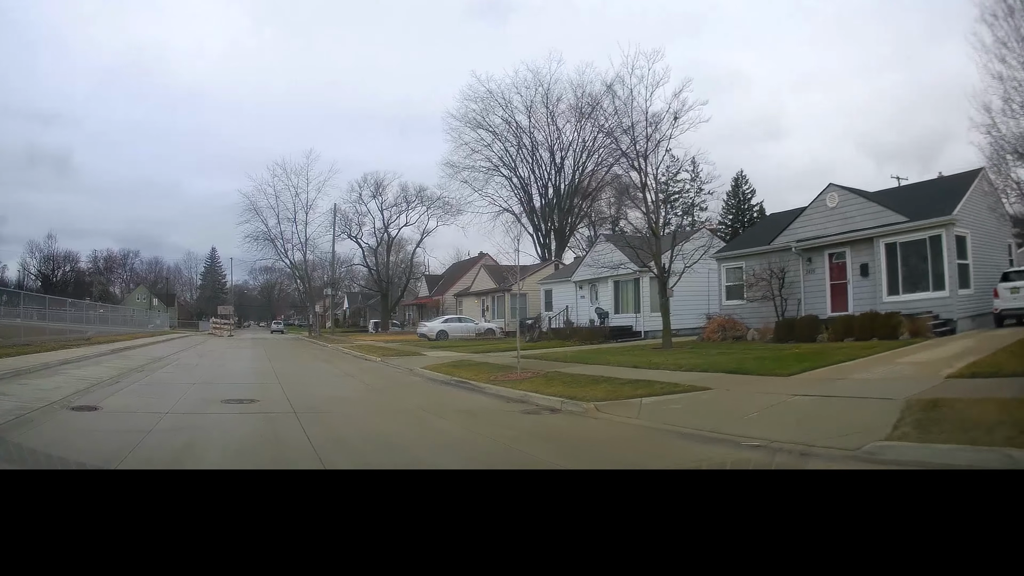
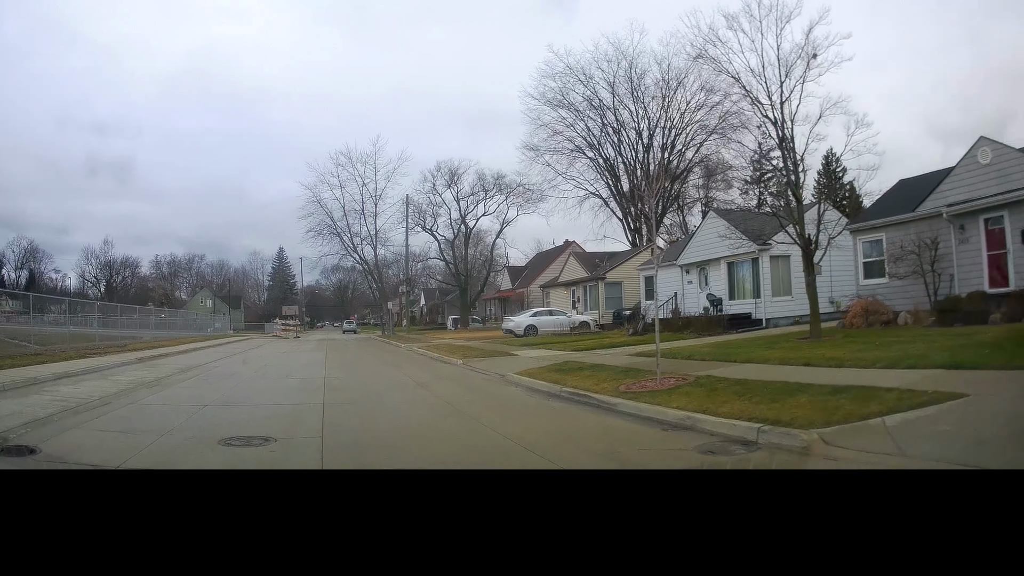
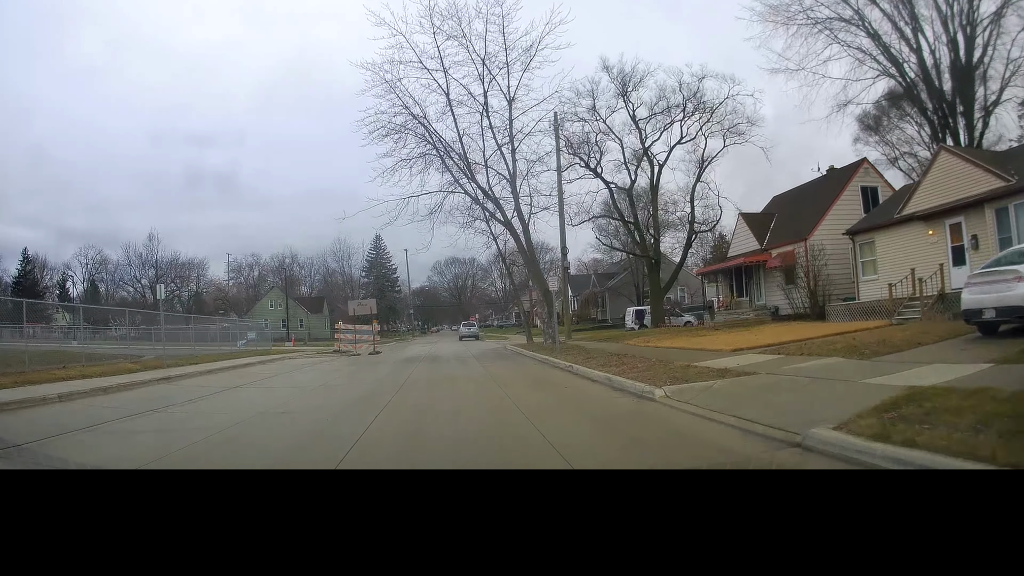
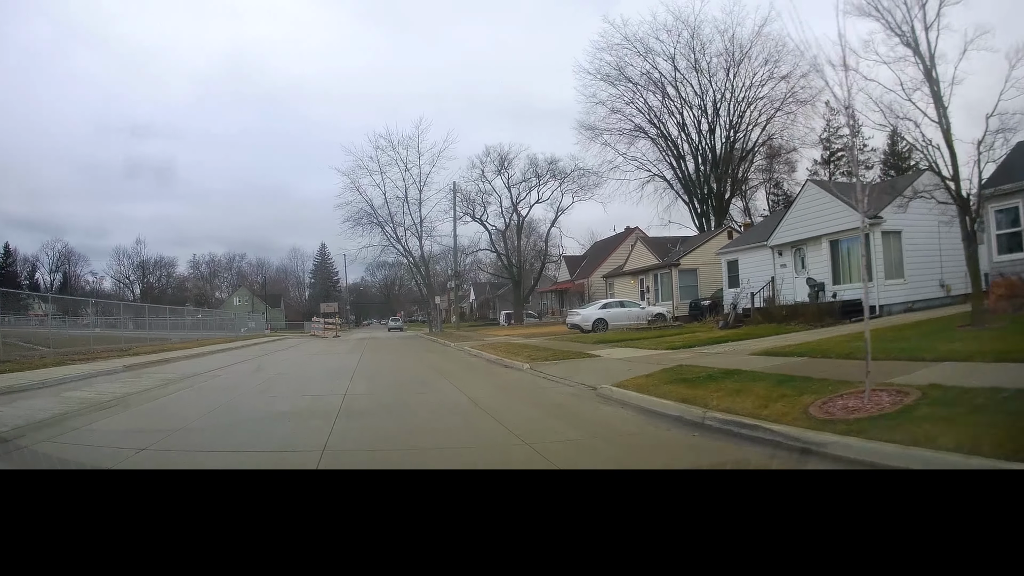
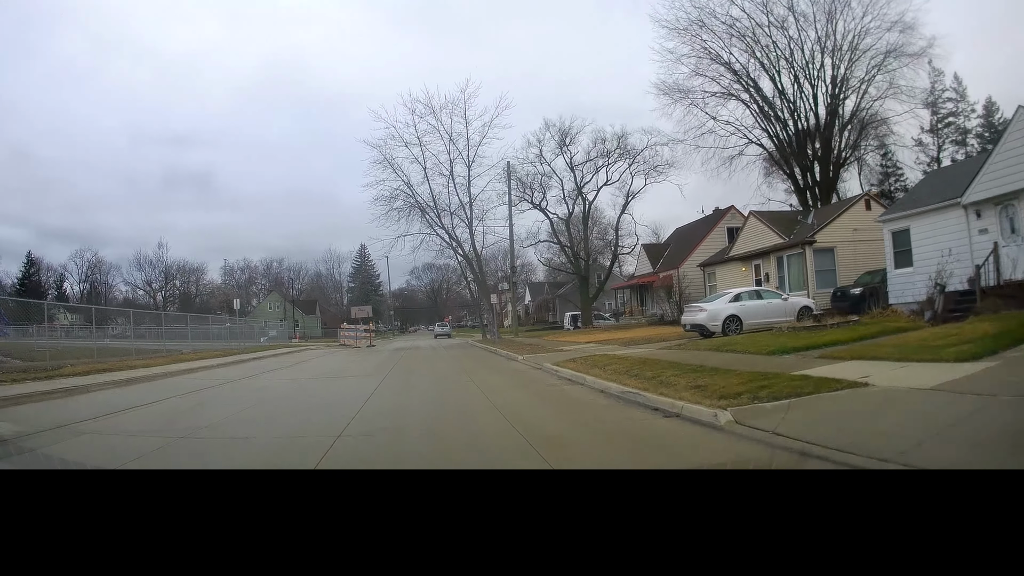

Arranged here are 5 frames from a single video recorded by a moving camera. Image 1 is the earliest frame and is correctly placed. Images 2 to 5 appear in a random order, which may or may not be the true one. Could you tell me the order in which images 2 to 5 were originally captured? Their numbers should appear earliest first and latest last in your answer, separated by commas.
2, 4, 5, 3
